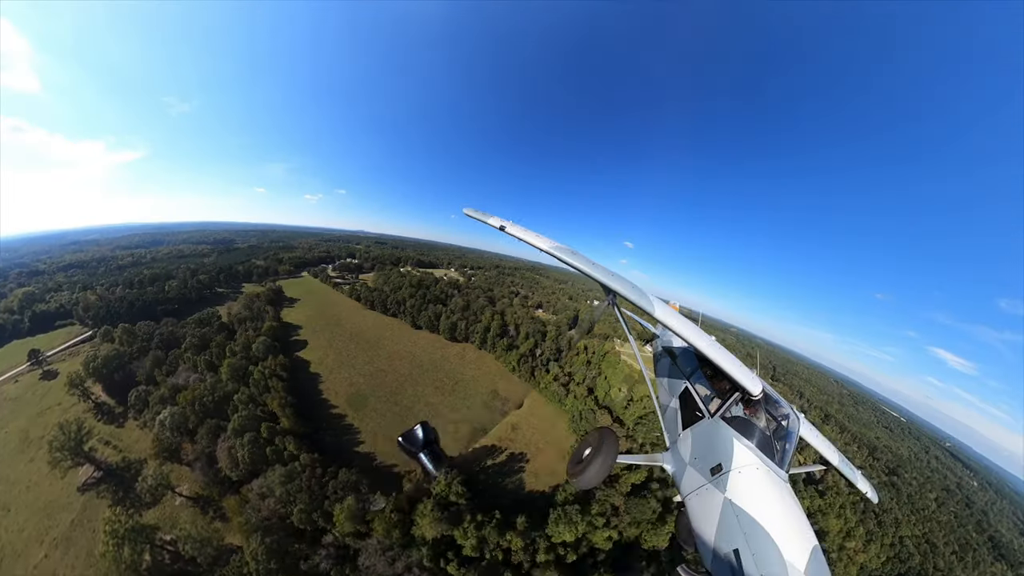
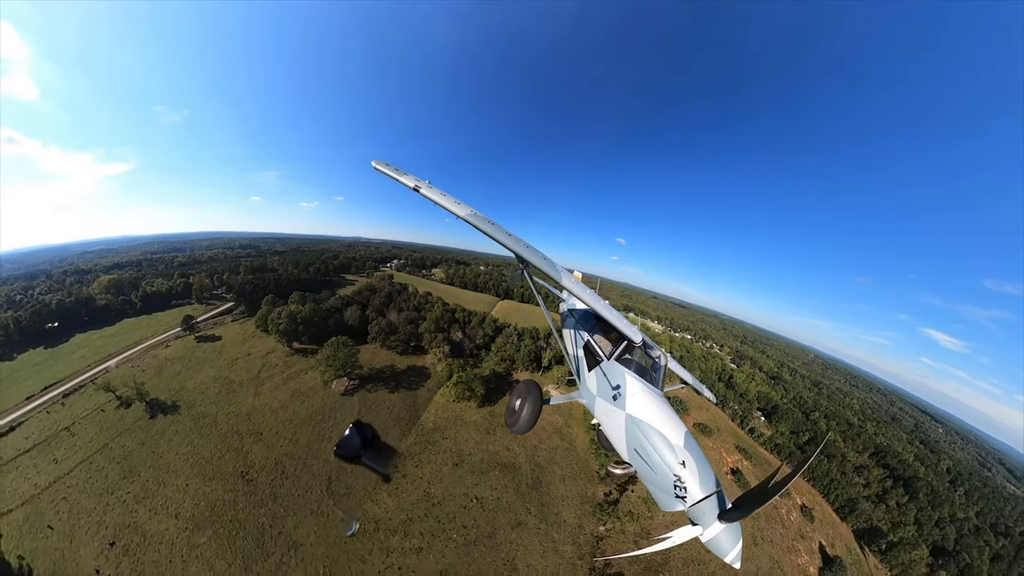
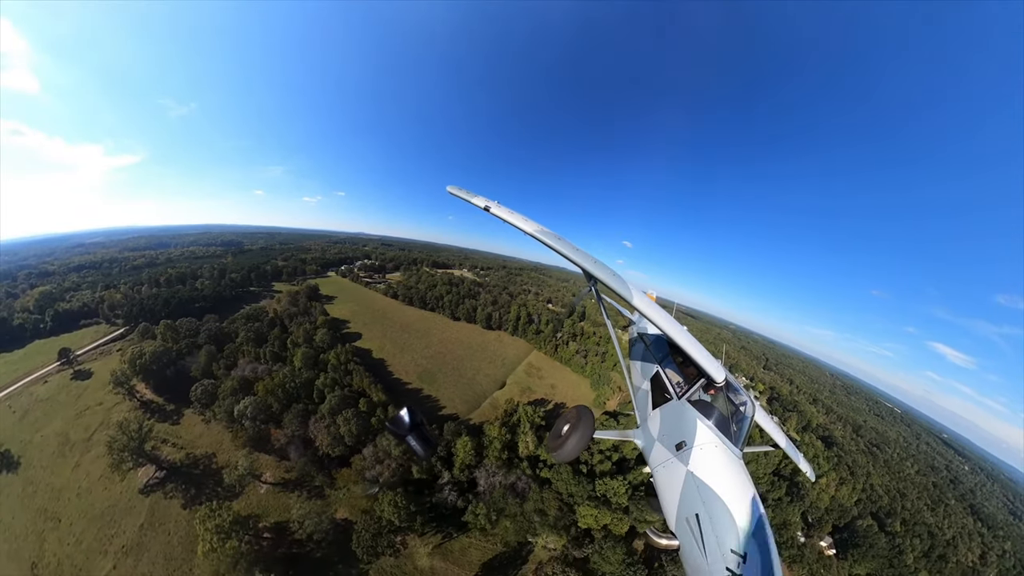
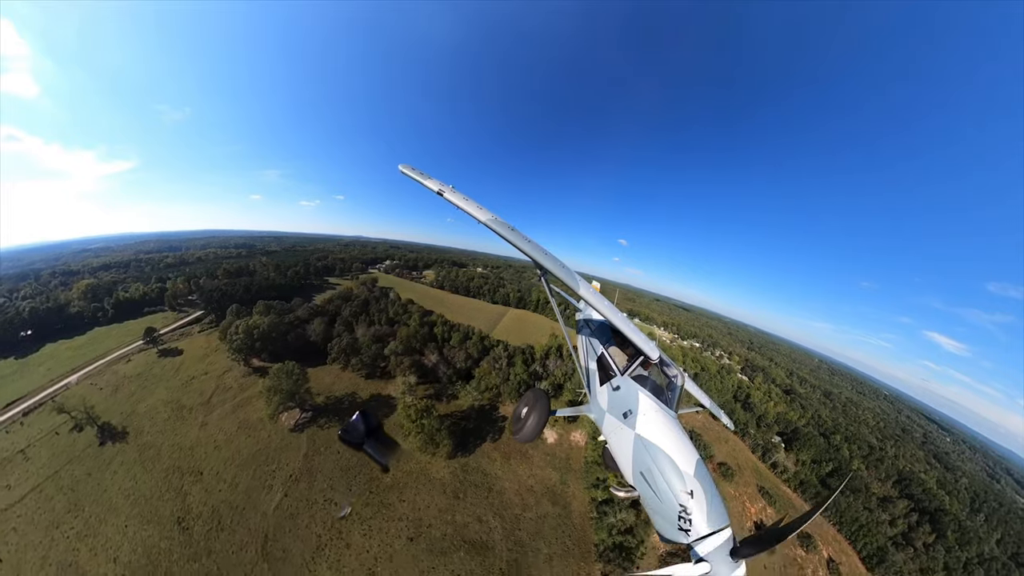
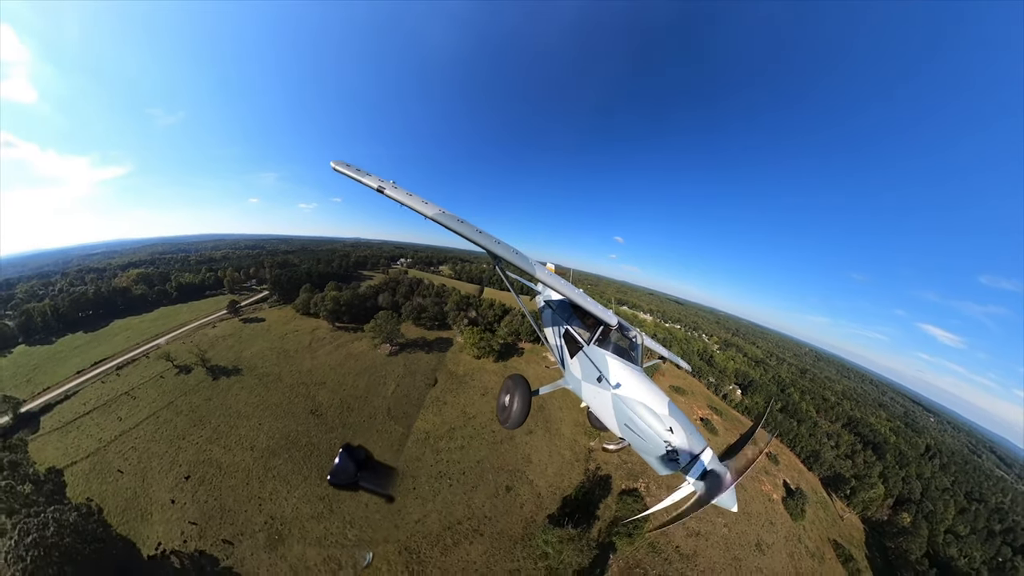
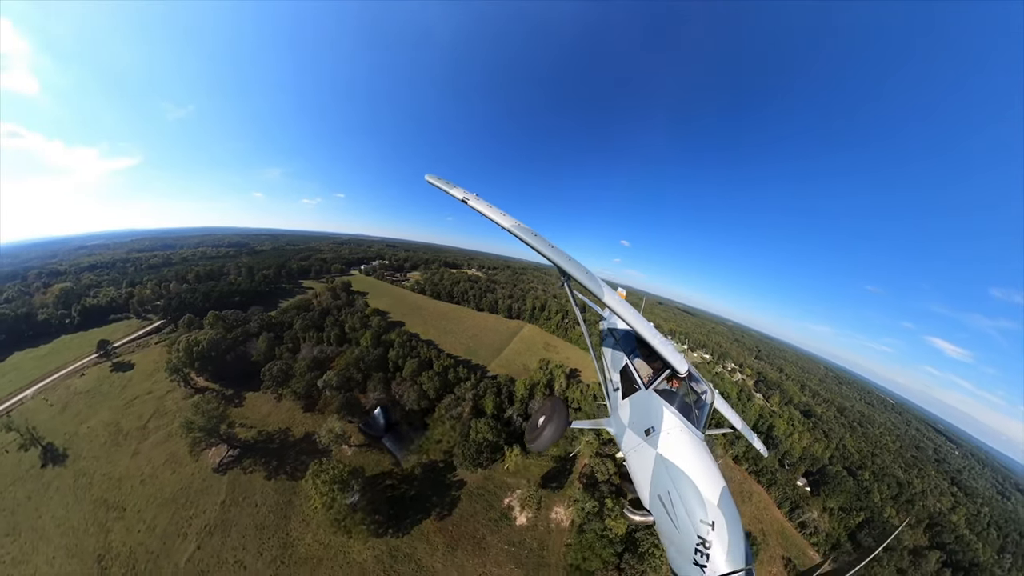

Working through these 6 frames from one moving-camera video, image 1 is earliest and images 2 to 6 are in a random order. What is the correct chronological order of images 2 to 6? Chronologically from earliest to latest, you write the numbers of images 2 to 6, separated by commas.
3, 6, 4, 2, 5
